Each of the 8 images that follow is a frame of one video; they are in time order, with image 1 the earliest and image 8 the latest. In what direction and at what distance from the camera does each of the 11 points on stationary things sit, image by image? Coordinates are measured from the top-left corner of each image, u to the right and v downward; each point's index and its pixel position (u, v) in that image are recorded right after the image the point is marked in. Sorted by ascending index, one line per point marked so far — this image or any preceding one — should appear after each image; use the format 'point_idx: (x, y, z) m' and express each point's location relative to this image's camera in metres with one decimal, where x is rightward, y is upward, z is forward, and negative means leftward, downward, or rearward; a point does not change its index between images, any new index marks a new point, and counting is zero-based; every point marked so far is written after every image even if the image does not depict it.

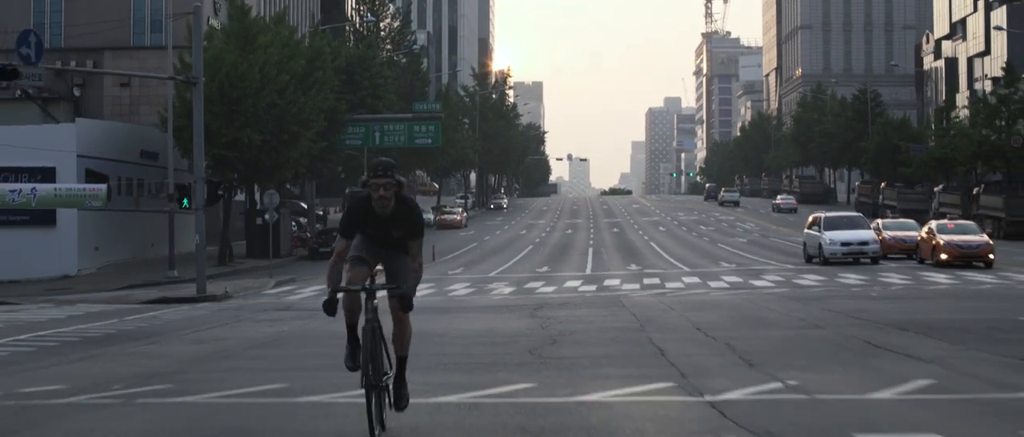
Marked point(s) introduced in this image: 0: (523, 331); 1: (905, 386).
0: (+0.1, -0.8, +14.1) m
1: (+1.5, -0.6, +8.0) m
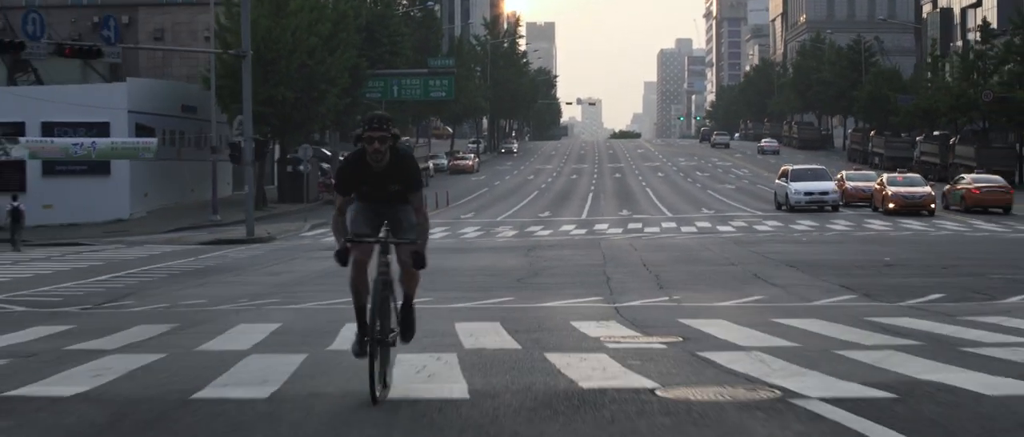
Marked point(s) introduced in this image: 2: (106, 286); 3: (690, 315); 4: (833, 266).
0: (0.0, -0.4, +19.0) m
1: (+1.4, -0.5, +12.9) m
2: (-3.3, -0.6, +17.3) m
3: (+1.0, -0.5, +11.4) m
4: (+2.7, -0.4, +17.6) m
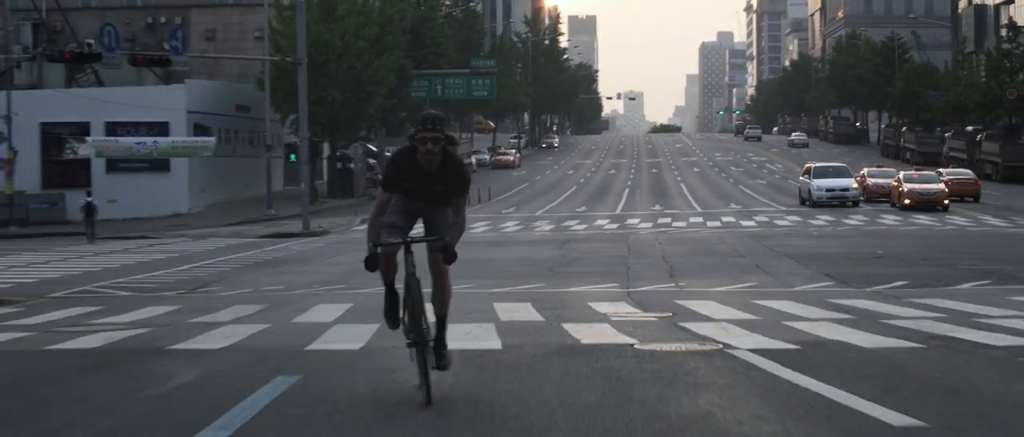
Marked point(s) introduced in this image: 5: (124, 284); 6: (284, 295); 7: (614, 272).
0: (+0.4, -0.4, +21.4) m
1: (+1.6, -0.5, +15.3) m
2: (-3.0, -0.5, +19.7) m
3: (+1.1, -0.5, +13.8) m
4: (+3.0, -0.4, +20.0) m
5: (-3.3, -0.6, +18.0) m
6: (-1.7, -0.6, +15.4) m
7: (+0.9, -0.5, +17.9) m
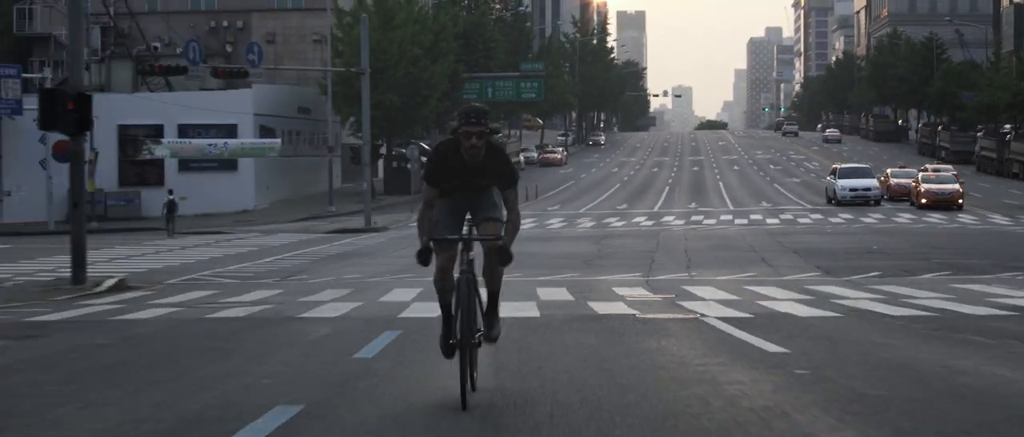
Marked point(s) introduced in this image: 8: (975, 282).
0: (+0.9, -0.4, +24.6) m
1: (+2.0, -0.5, +18.4) m
2: (-2.6, -0.5, +23.0) m
3: (+1.5, -0.5, +16.9) m
4: (+3.5, -0.4, +23.1) m
5: (-2.9, -0.5, +21.2) m
6: (-1.3, -0.6, +18.7) m
7: (+1.3, -0.5, +21.0) m
8: (+3.5, -0.5, +15.7) m
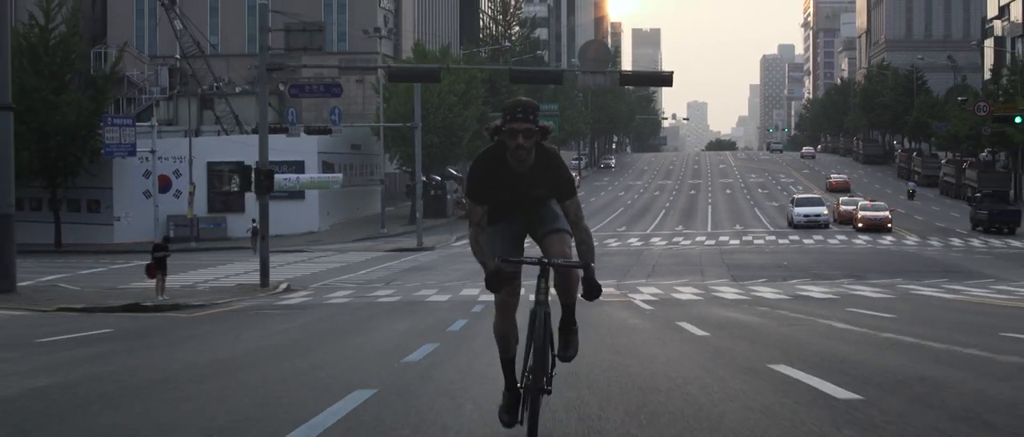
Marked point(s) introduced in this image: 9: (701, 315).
0: (+1.2, -0.8, +35.5) m
1: (+2.3, -0.9, +29.3) m
2: (-2.2, -0.9, +33.9) m
3: (+1.8, -0.9, +27.8) m
4: (+3.9, -0.8, +33.9) m
5: (-2.6, -0.9, +32.1) m
6: (-1.0, -0.9, +29.6) m
7: (+1.6, -0.9, +31.9) m
8: (+3.8, -0.8, +26.6) m
9: (+1.5, -0.8, +16.5) m
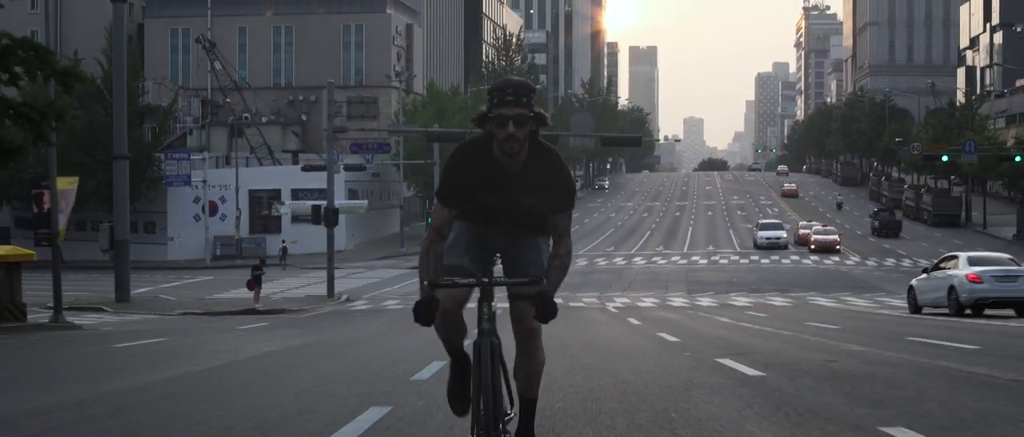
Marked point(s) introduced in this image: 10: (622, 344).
0: (+1.4, -1.4, +44.6) m
1: (+2.4, -1.4, +38.4) m
2: (-2.1, -1.5, +43.0) m
3: (+1.9, -1.4, +36.9) m
4: (+4.0, -1.3, +43.0) m
5: (-2.4, -1.5, +41.2) m
6: (-0.9, -1.4, +38.7) m
7: (+1.8, -1.4, +41.0) m
8: (+4.0, -1.3, +35.7) m
9: (+1.6, -1.2, +25.6) m
10: (+0.9, -1.0, +16.4) m
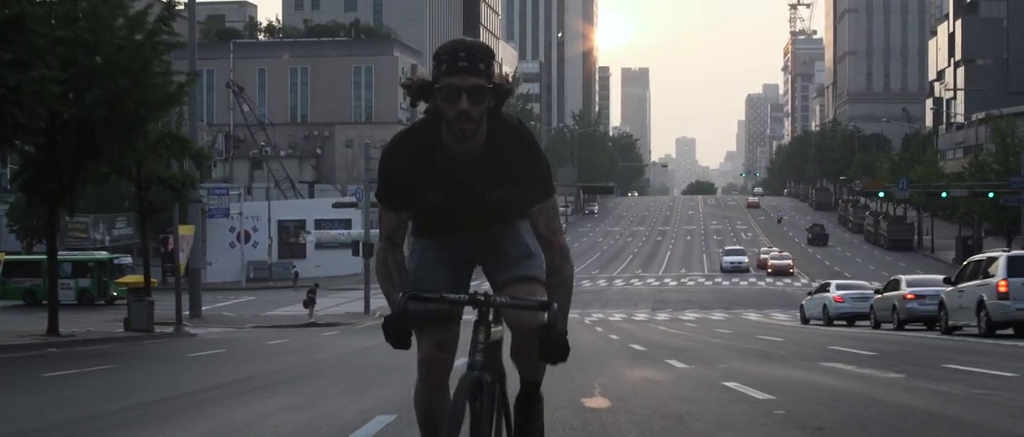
0: (+1.3, -2.1, +54.3) m
1: (+2.4, -2.1, +48.2) m
2: (-2.1, -2.2, +52.8) m
3: (+1.9, -2.1, +46.7) m
4: (+4.0, -2.1, +52.8) m
5: (-2.5, -2.2, +51.0) m
6: (-0.9, -2.2, +48.4) m
7: (+1.7, -2.1, +50.8) m
8: (+4.0, -2.0, +45.5) m
9: (+1.7, -1.8, +35.3) m
10: (+0.9, -1.6, +26.2) m
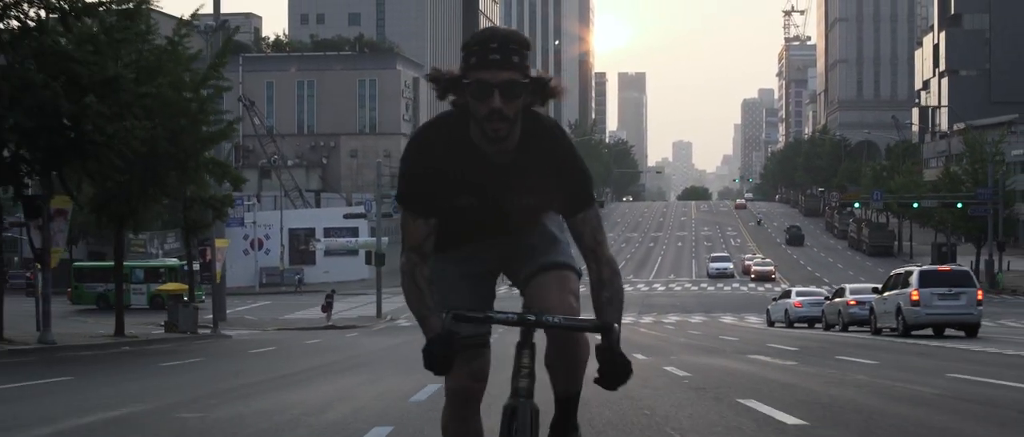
0: (+1.3, -2.4, +59.0) m
1: (+2.4, -2.4, +52.8) m
2: (-2.2, -2.5, +57.4) m
3: (+1.9, -2.4, +51.3) m
4: (+3.9, -2.4, +57.5) m
5: (-2.5, -2.5, +55.7) m
6: (-0.9, -2.5, +53.1) m
7: (+1.7, -2.4, +55.5) m
8: (+3.9, -2.3, +50.1) m
9: (+1.7, -2.1, +40.0) m
10: (+0.9, -1.8, +30.8) m
